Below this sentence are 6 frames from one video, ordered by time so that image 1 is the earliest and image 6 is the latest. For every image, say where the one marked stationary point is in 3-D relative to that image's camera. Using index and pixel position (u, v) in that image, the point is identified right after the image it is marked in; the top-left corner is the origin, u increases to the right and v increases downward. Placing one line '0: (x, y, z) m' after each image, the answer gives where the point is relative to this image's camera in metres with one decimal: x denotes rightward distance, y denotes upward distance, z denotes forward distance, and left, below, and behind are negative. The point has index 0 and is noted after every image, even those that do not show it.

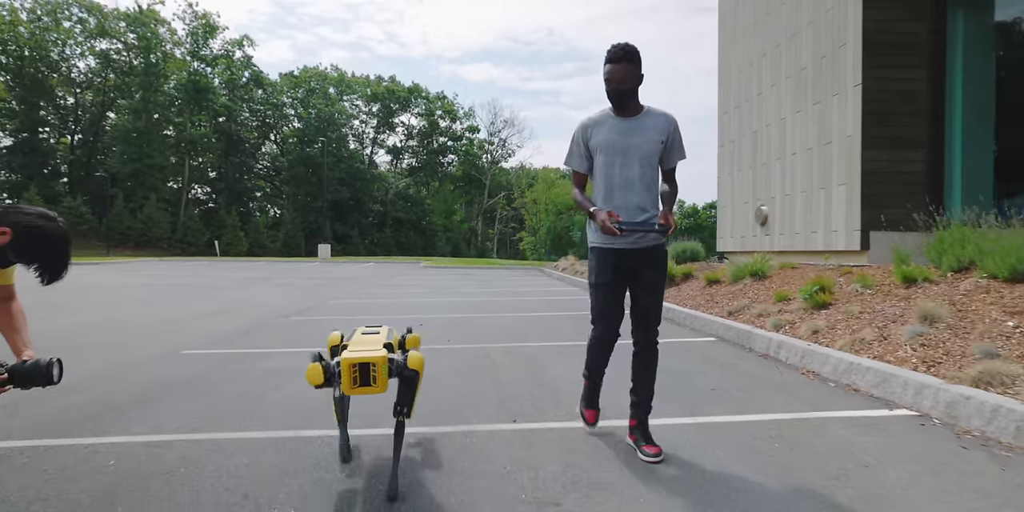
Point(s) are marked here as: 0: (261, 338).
0: (-3.9, -1.3, +8.0) m
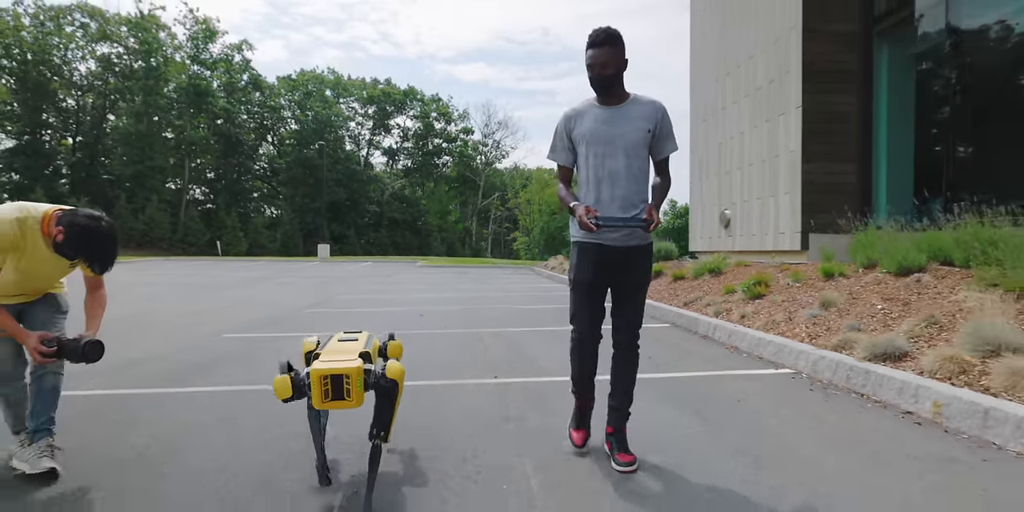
0: (-4.1, -1.3, +9.3) m
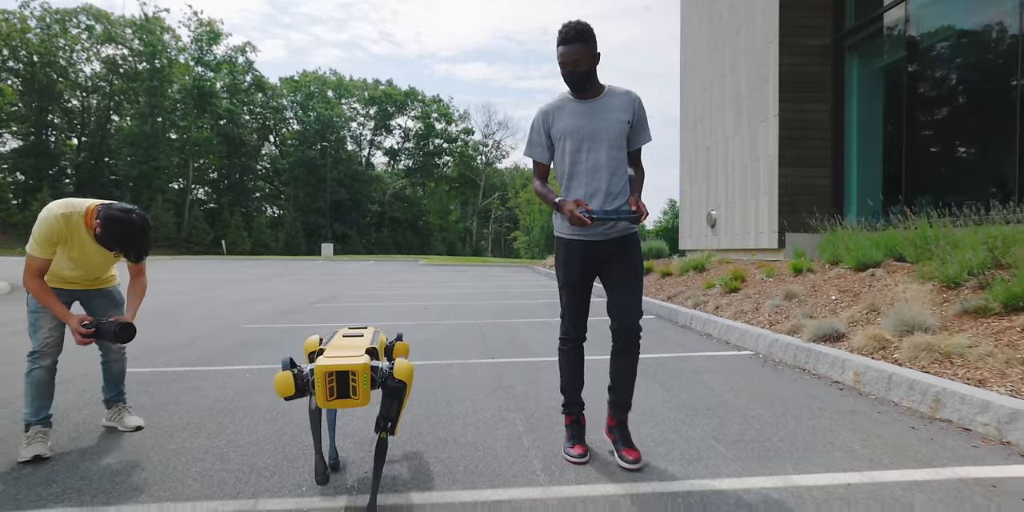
0: (-4.1, -1.3, +10.1) m
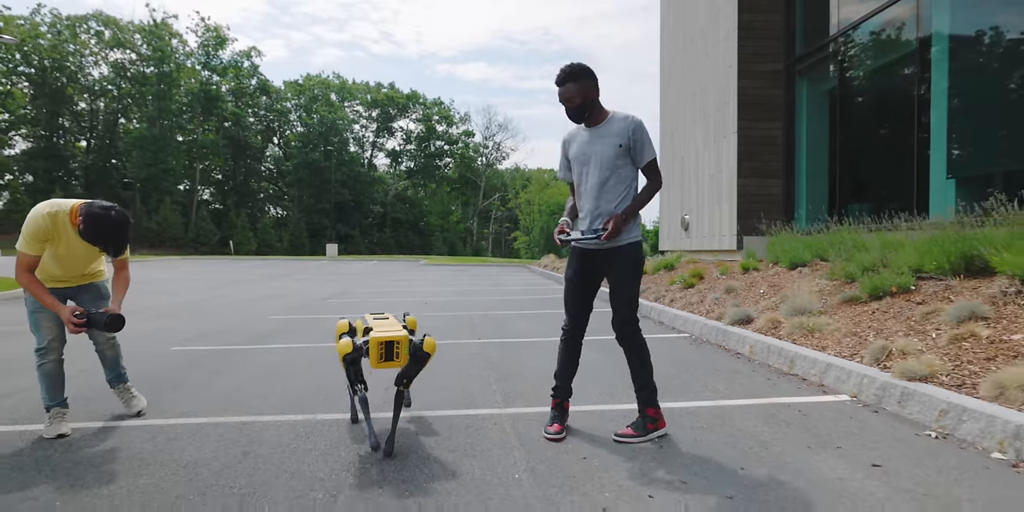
0: (-4.4, -1.3, +11.6) m
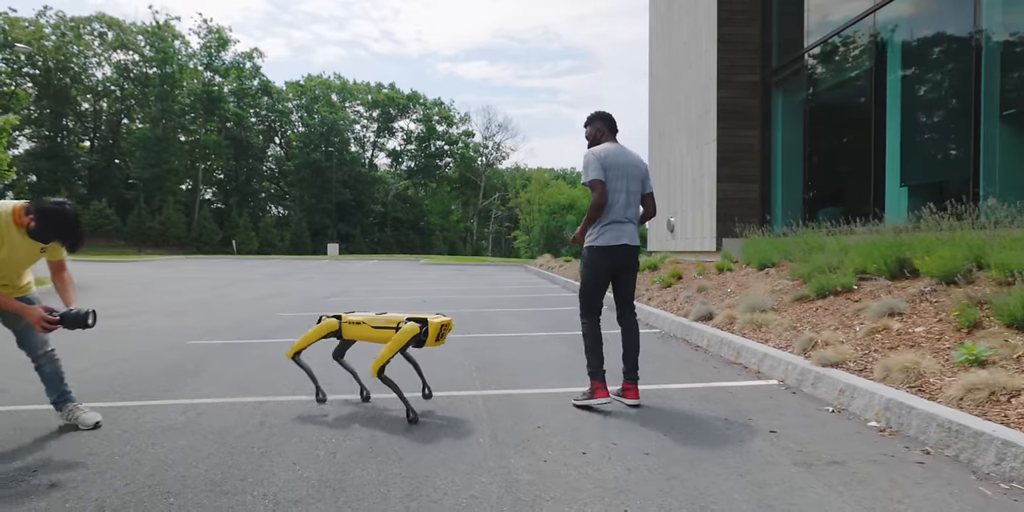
0: (-4.6, -1.3, +12.3) m
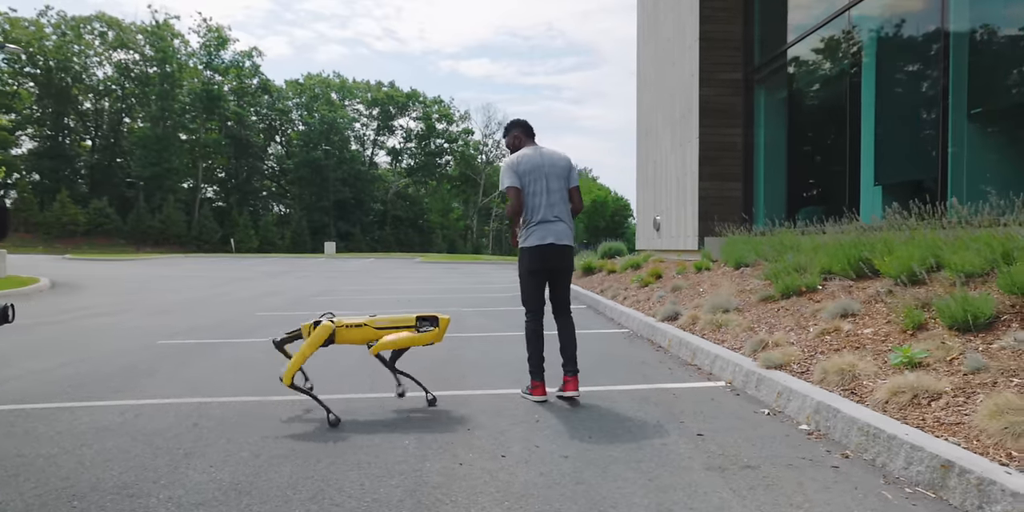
0: (-5.0, -1.3, +12.3) m
